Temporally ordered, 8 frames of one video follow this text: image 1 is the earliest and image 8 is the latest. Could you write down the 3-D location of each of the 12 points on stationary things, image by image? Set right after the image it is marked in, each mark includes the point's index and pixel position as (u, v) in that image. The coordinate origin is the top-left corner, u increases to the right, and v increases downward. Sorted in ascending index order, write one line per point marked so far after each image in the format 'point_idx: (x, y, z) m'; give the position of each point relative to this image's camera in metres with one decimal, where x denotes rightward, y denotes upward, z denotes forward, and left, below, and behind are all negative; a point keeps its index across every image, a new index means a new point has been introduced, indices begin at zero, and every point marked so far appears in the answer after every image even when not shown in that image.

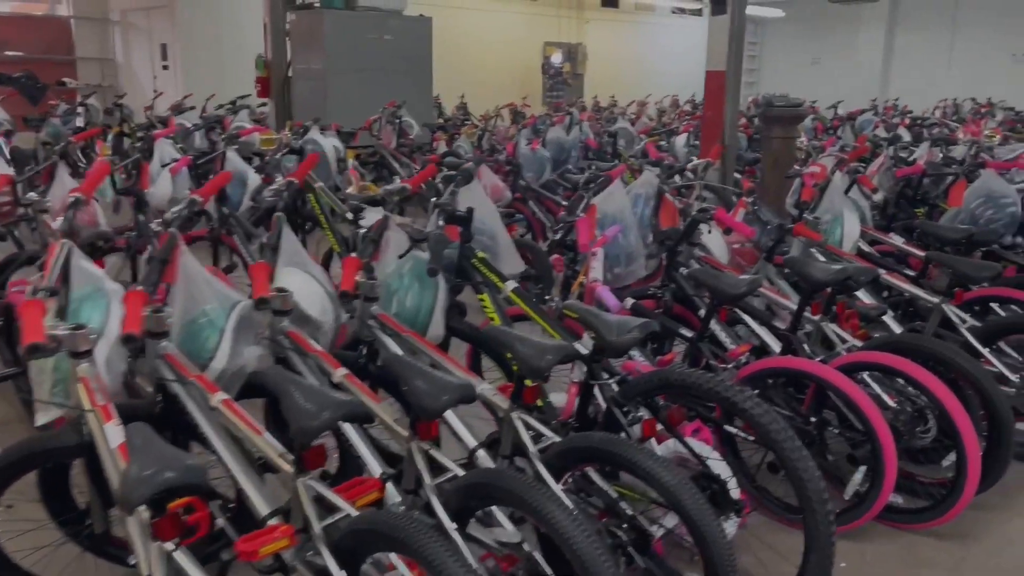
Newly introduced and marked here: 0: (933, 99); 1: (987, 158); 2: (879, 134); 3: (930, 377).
0: (+6.9, +3.1, +13.5) m
1: (+2.2, +0.6, +3.8) m
2: (+3.0, +1.2, +6.7) m
3: (+1.0, -0.2, +2.0) m
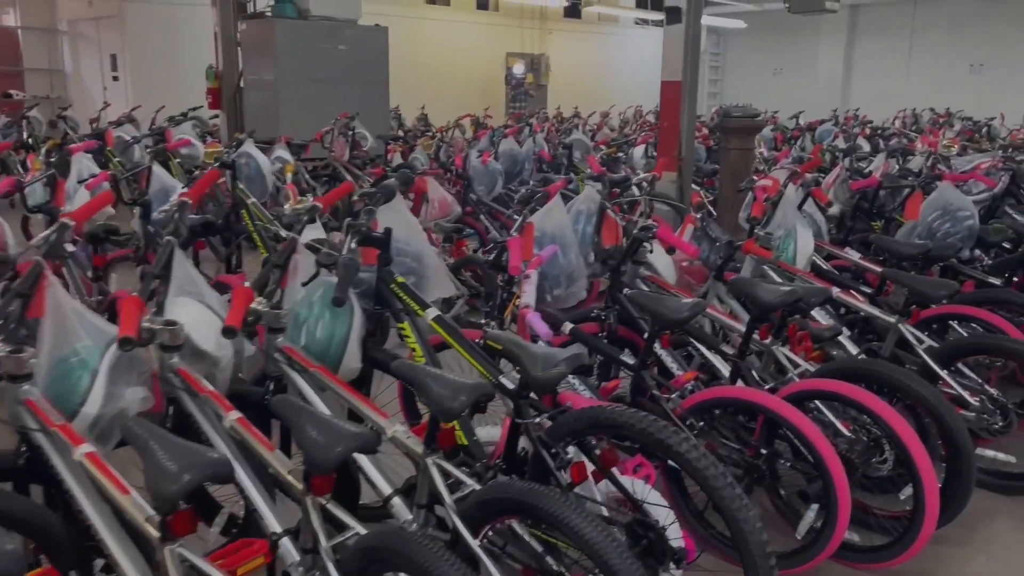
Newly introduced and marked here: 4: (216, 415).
0: (+6.3, +3.0, +13.6) m
1: (+2.0, +0.5, +3.8) m
2: (+2.7, +1.2, +6.7) m
3: (+0.8, -0.3, +1.8) m
4: (-0.5, -0.2, +1.5) m
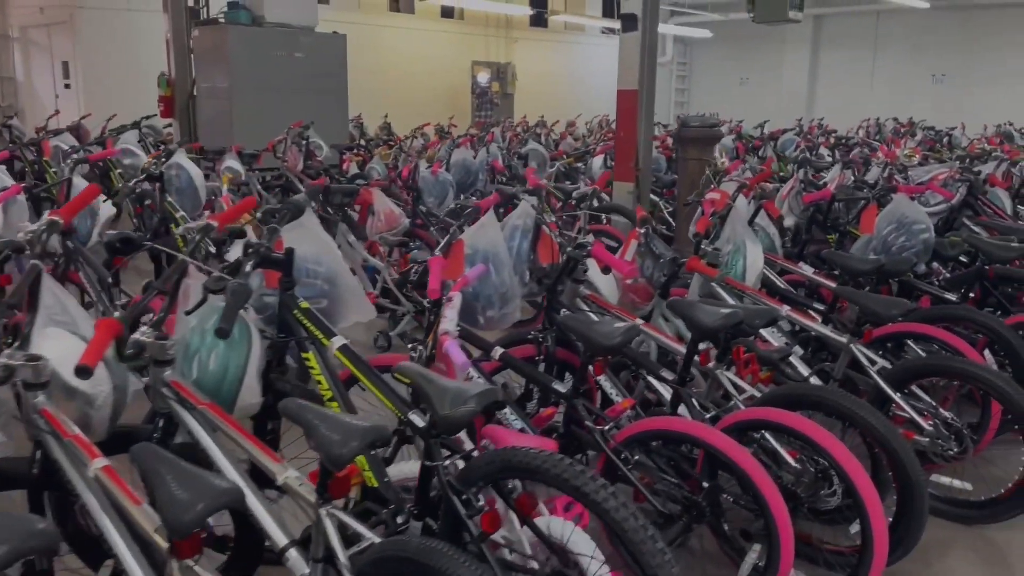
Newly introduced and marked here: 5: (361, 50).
0: (+5.8, +2.8, +13.7) m
1: (+1.7, +0.5, +3.7) m
2: (+2.3, +1.1, +6.6) m
3: (+0.7, -0.3, +1.7) m
4: (-0.7, -0.3, +1.3) m
5: (-2.1, +3.3, +11.5) m
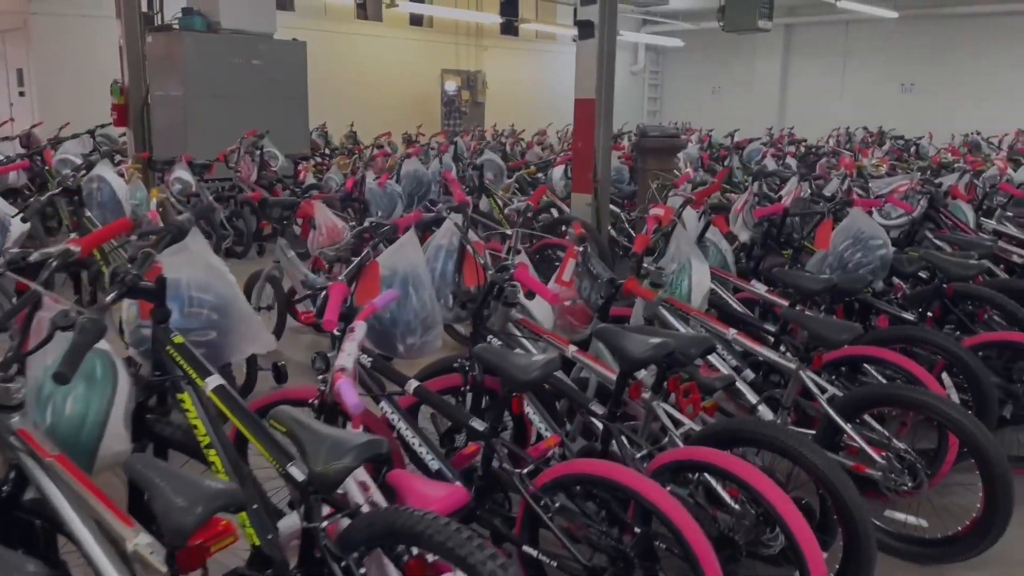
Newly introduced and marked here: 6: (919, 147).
0: (+5.3, +2.7, +13.7) m
1: (+1.5, +0.4, +3.6) m
2: (+2.0, +1.0, +6.5) m
3: (+0.5, -0.4, +1.6) m
4: (-0.8, -0.3, +1.1) m
5: (-2.5, +3.2, +11.3) m
6: (+4.6, +1.6, +9.2) m
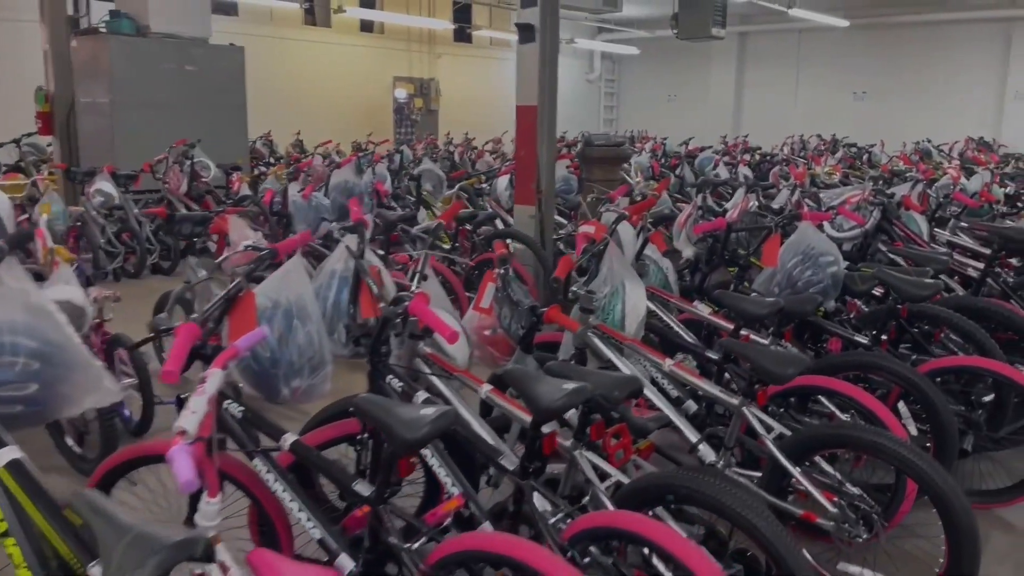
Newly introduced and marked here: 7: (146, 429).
0: (+4.5, +2.6, +13.7) m
1: (+1.2, +0.3, +3.4) m
2: (+1.6, +0.9, +6.4) m
3: (+0.3, -0.4, +1.3) m
4: (-1.0, -0.4, +0.8) m
5: (-3.2, +3.0, +10.9) m
6: (+4.0, +1.5, +9.1) m
7: (-1.2, -0.5, +2.7) m
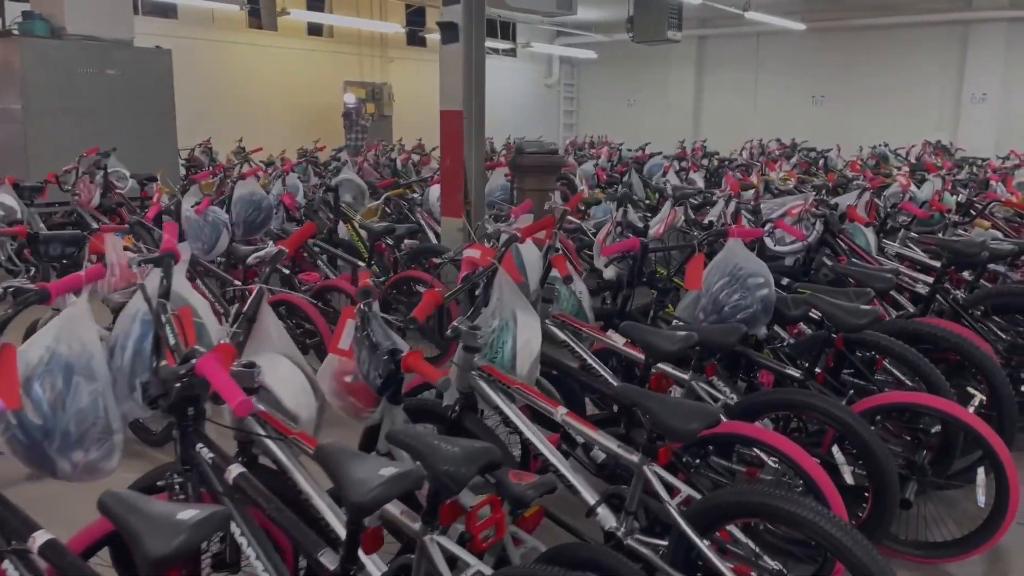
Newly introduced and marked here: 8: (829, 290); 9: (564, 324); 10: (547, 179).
0: (+3.8, +2.5, +13.6) m
1: (+0.9, +0.3, +3.1) m
2: (+1.1, +0.8, +6.1) m
3: (+0.1, -0.5, +1.0) m
4: (-1.2, -0.5, +0.5) m
5: (-3.8, +2.8, +10.5) m
6: (+3.5, +1.4, +9.0) m
7: (-1.5, -0.6, +2.4) m
8: (+1.0, 0.0, +2.6) m
9: (+0.1, -0.1, +2.3) m
10: (+0.2, +0.6, +4.4) m
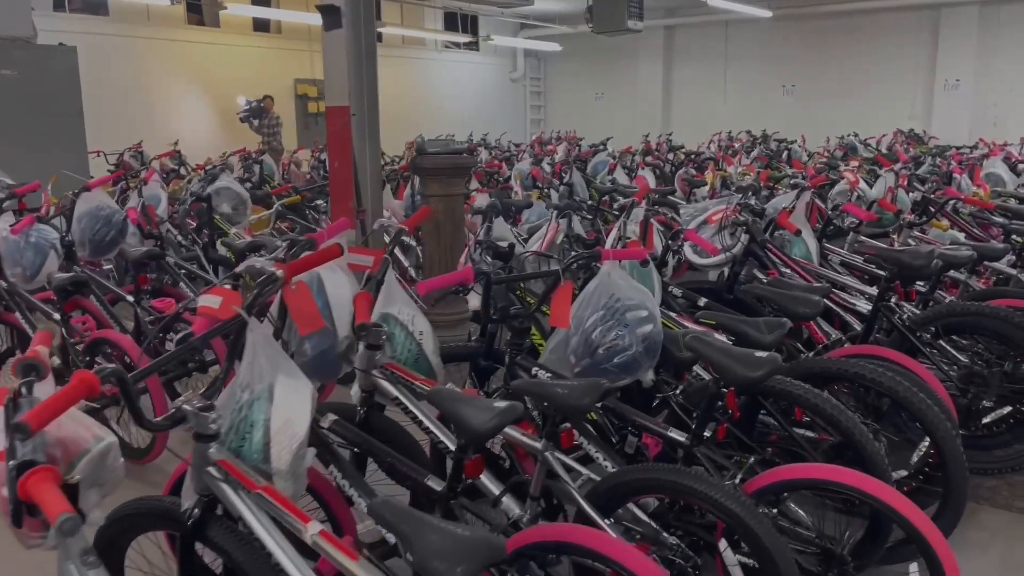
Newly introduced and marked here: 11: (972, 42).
0: (+3.1, +2.5, +13.1) m
1: (+0.4, +0.2, +2.6) m
2: (+0.6, +0.7, +5.6) m
3: (-0.3, -0.6, +0.5) m
4: (-1.6, -0.6, 0.0) m
5: (-4.5, +2.7, +9.9) m
6: (+2.9, +1.4, +8.5) m
7: (-1.9, -0.7, +1.8) m
8: (+0.6, -0.1, +2.1) m
9: (-0.3, -0.2, +1.8) m
10: (-0.3, +0.5, +3.9) m
11: (+5.8, +3.1, +10.3) m
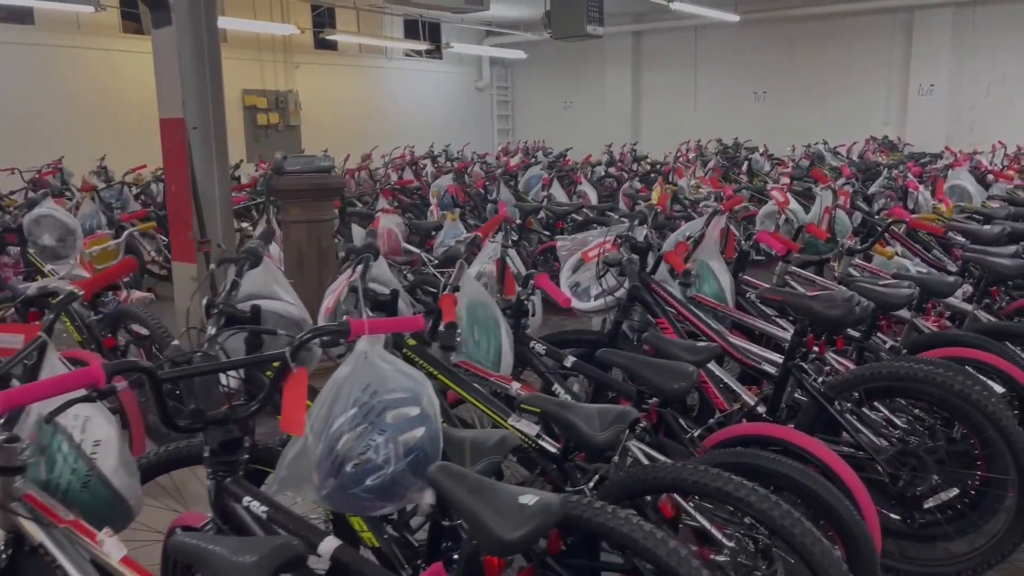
0: (+2.5, +2.3, +12.6) m
1: (0.0, 0.0, +2.0) m
2: (+0.1, +0.6, +5.1) m
3: (-0.8, -0.7, -0.1) m
4: (-2.1, -0.8, -0.6) m
5: (-5.1, +2.4, +9.3) m
6: (+2.3, +1.2, +8.0) m
7: (-2.4, -0.9, +1.2) m
8: (+0.1, -0.2, +1.5) m
9: (-0.7, -0.3, +1.2) m
10: (-0.8, +0.3, +3.3) m
11: (+5.1, +2.9, +9.8) m
